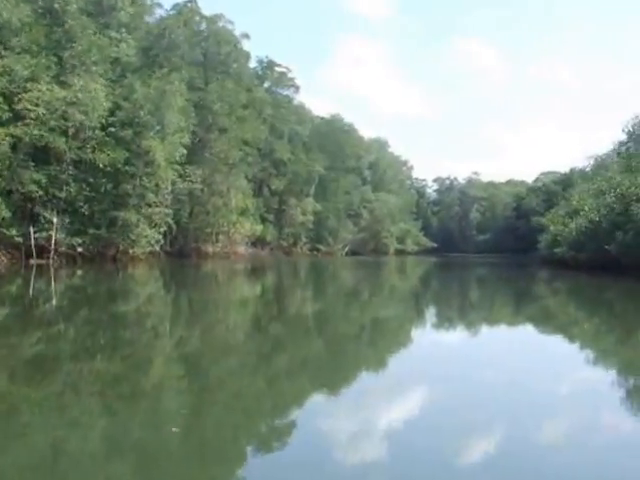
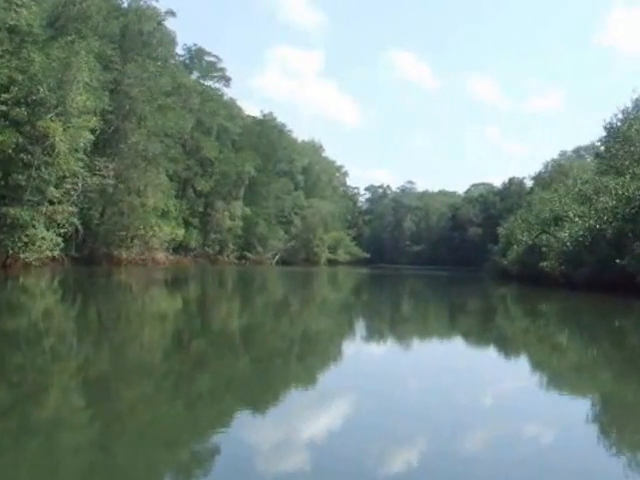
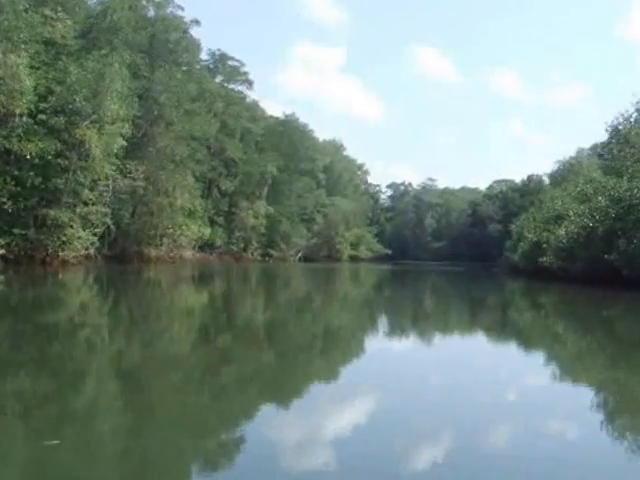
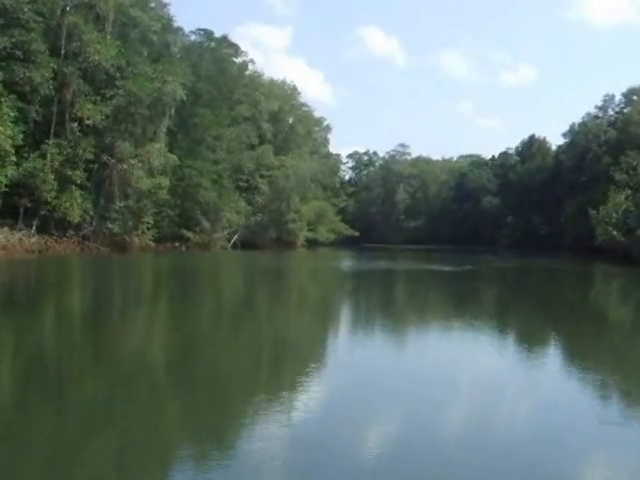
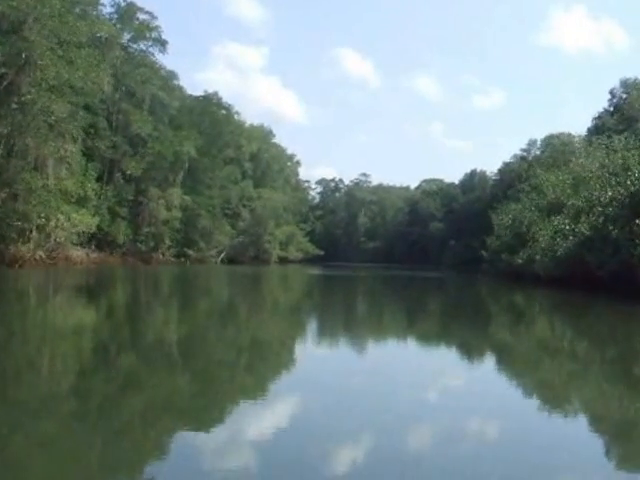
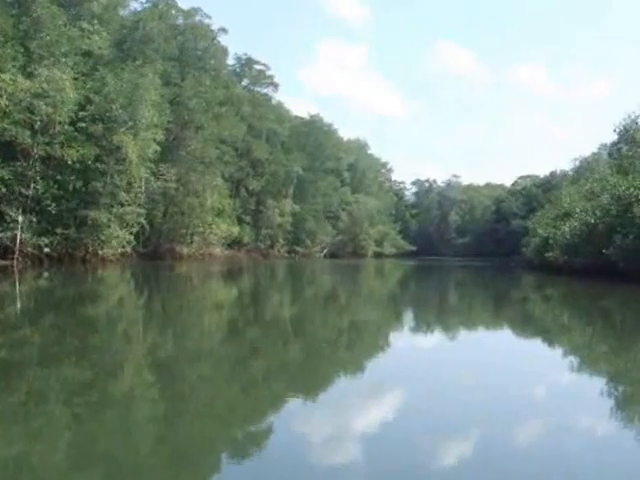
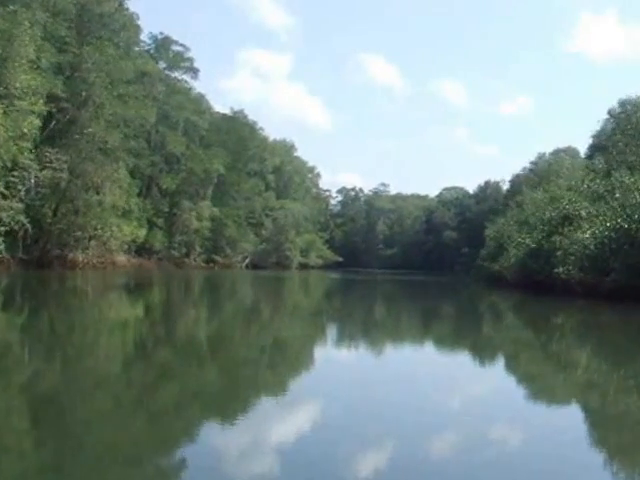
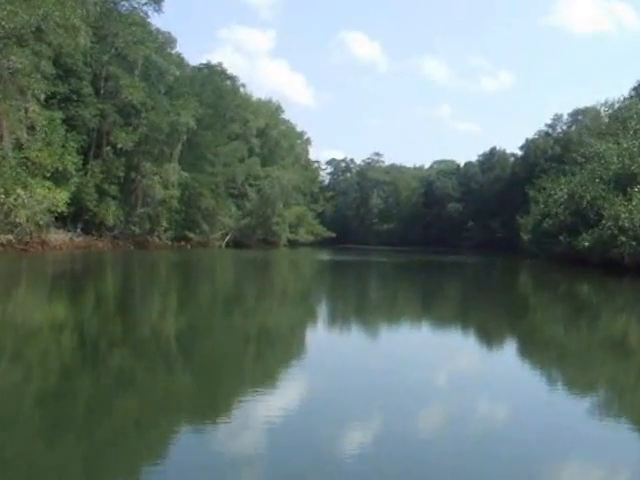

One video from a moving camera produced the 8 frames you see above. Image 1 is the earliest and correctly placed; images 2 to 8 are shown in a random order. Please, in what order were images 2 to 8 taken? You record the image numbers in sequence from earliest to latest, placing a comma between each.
6, 3, 2, 7, 5, 8, 4
